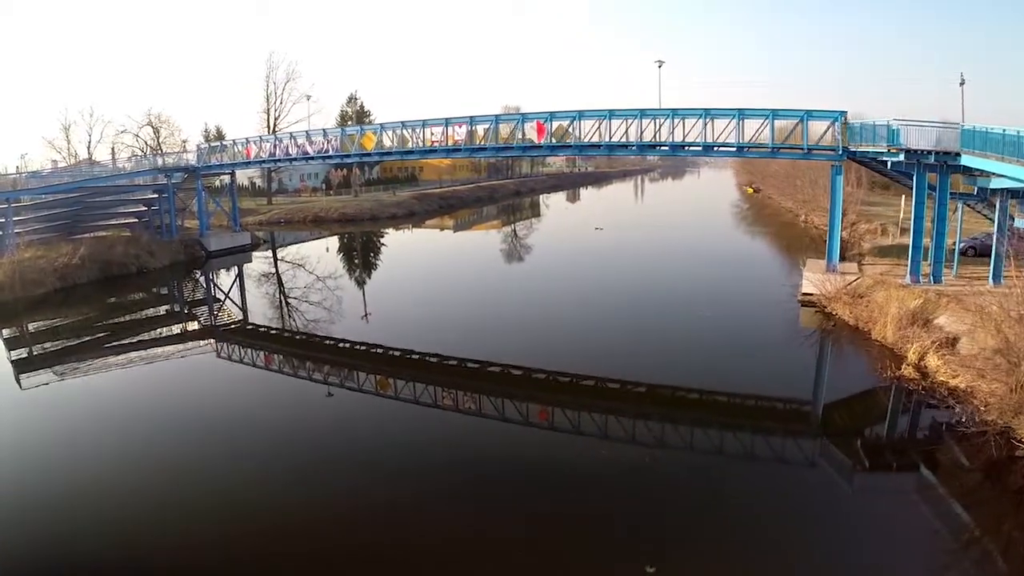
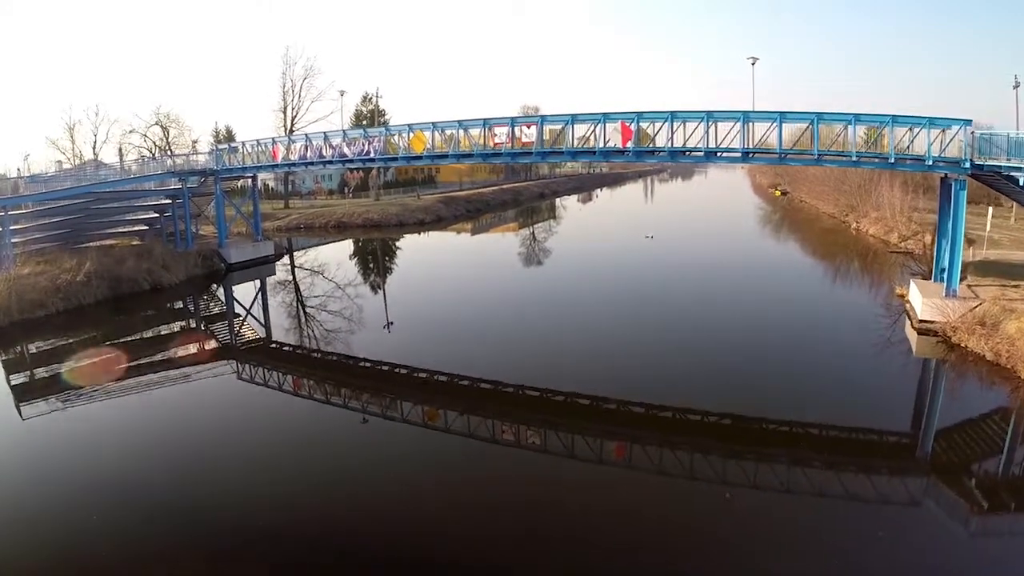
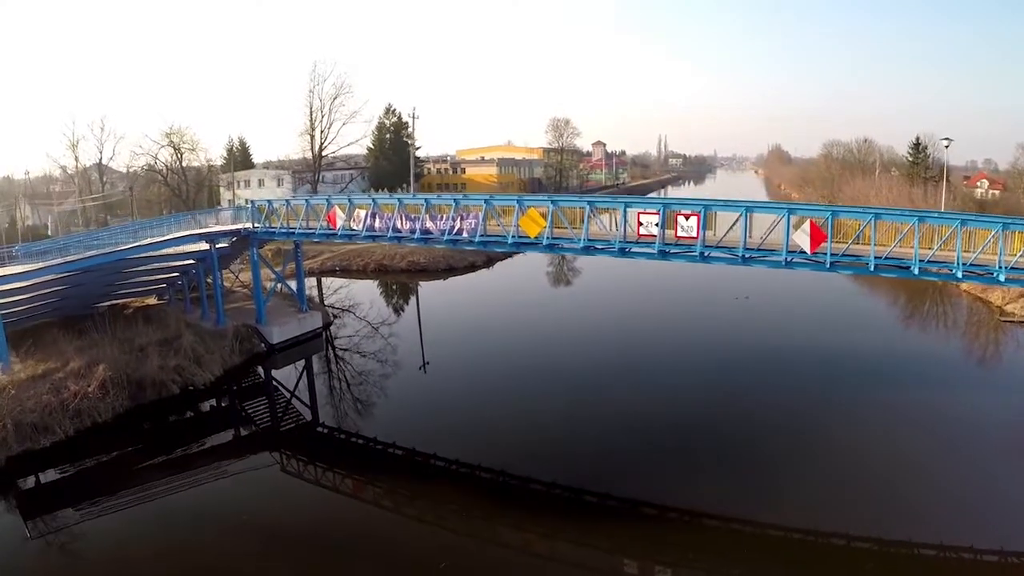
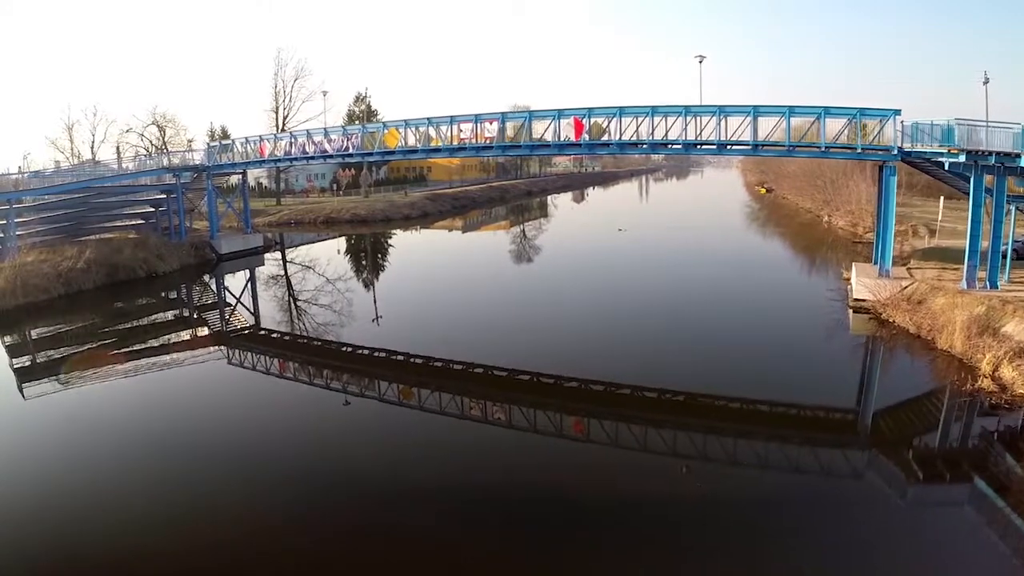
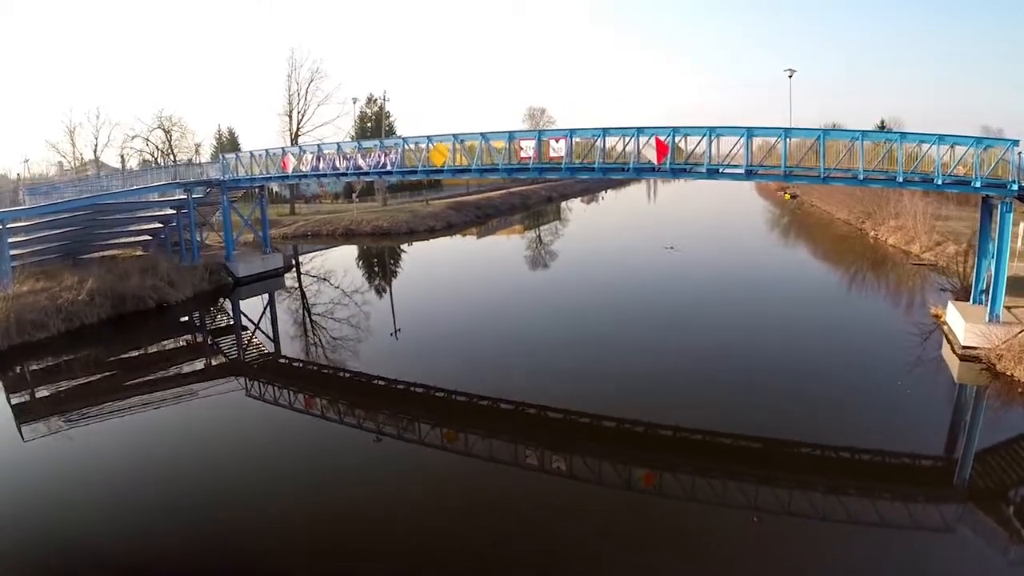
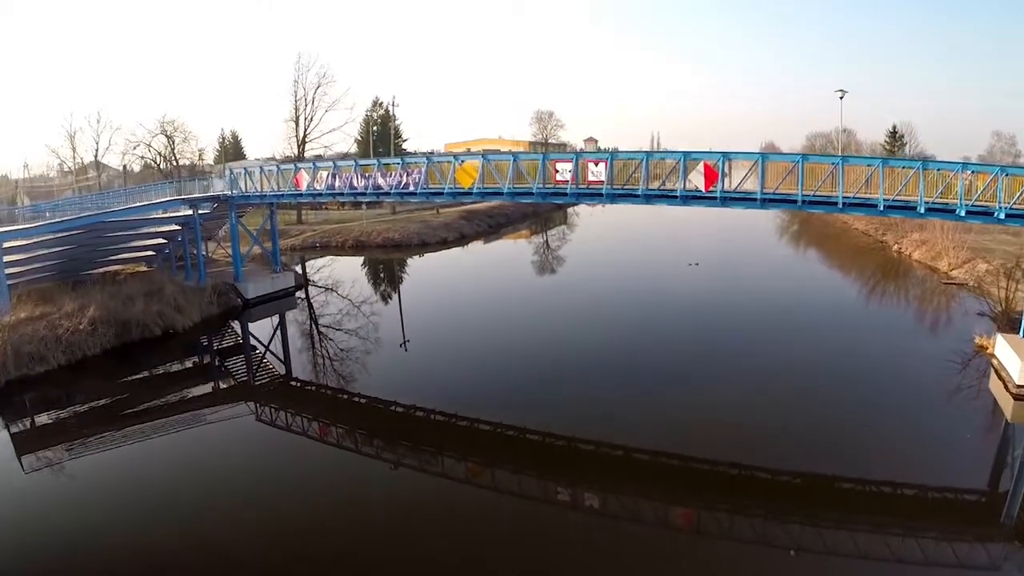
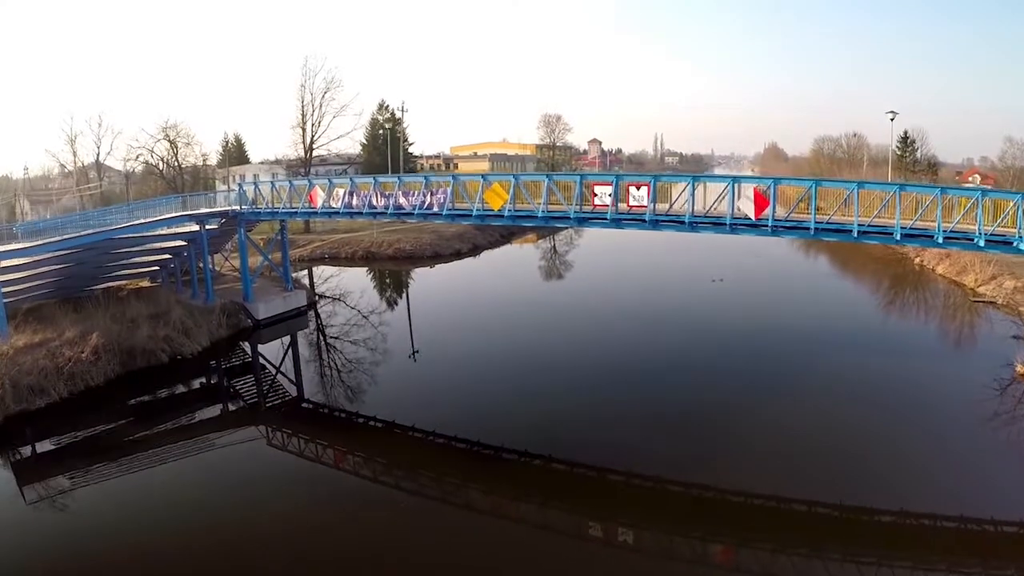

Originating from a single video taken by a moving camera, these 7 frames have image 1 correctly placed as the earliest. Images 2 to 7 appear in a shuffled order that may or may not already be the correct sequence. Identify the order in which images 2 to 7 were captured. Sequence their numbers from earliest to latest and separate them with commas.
4, 2, 5, 6, 7, 3
